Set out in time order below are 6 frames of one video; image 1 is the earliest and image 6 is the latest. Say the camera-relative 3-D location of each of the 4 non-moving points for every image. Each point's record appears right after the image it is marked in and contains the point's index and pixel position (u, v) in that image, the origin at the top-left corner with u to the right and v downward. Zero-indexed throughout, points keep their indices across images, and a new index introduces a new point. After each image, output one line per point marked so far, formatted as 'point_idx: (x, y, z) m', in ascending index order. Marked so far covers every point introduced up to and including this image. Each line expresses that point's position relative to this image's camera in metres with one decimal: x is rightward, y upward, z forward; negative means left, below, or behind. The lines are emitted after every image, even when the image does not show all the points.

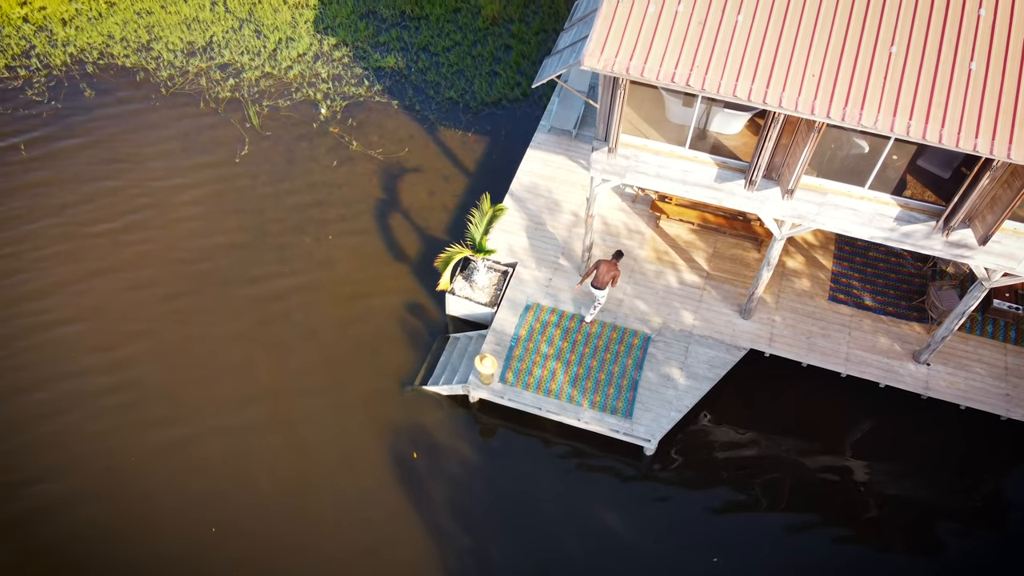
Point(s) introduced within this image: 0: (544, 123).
0: (+0.8, +4.2, +18.4) m
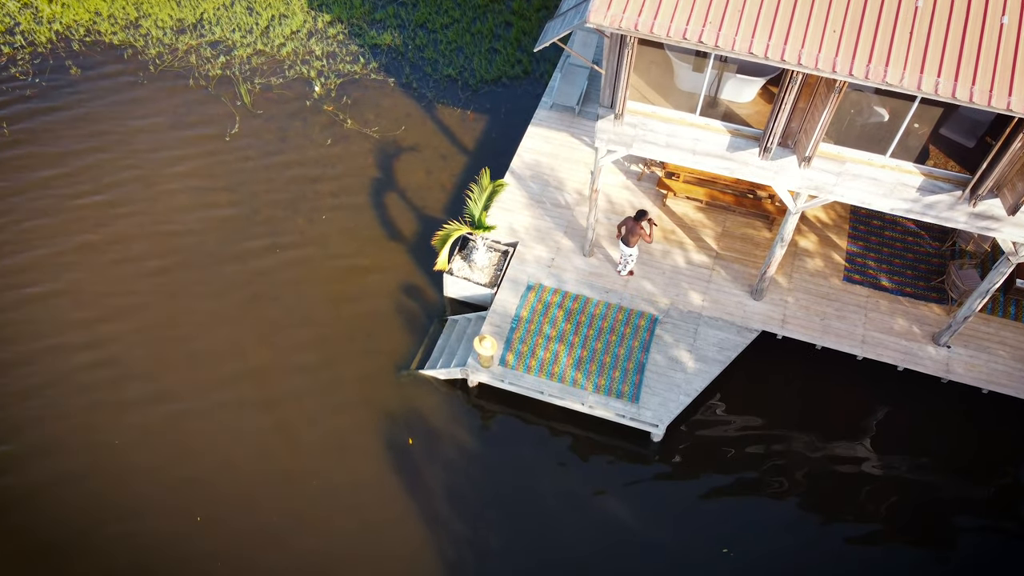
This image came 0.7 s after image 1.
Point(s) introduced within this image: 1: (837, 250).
0: (+0.8, +4.6, +17.7) m
1: (+6.9, +0.8, +15.4) m
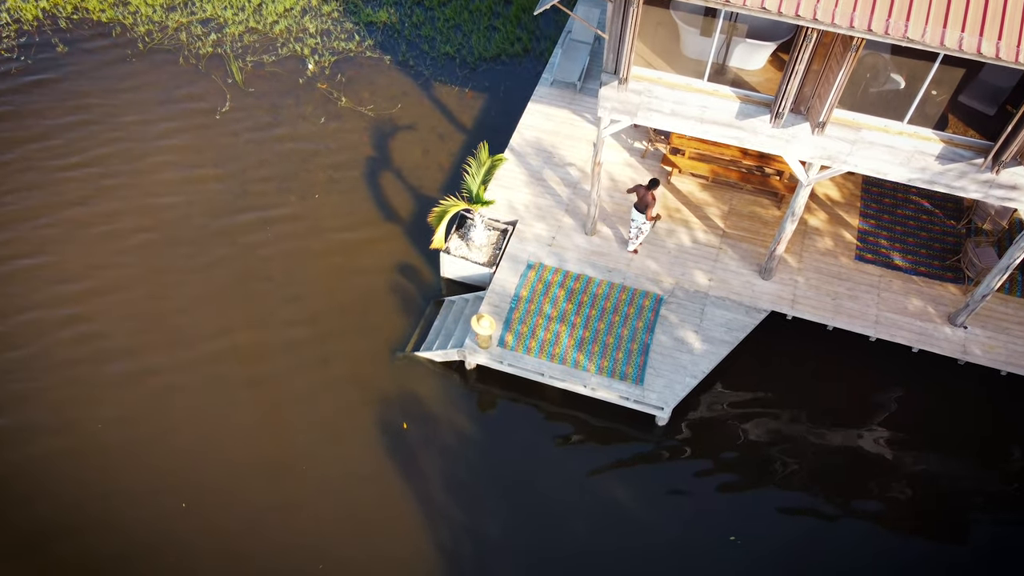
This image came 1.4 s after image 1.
0: (+0.8, +5.0, +17.2) m
1: (+6.9, +1.2, +14.9) m
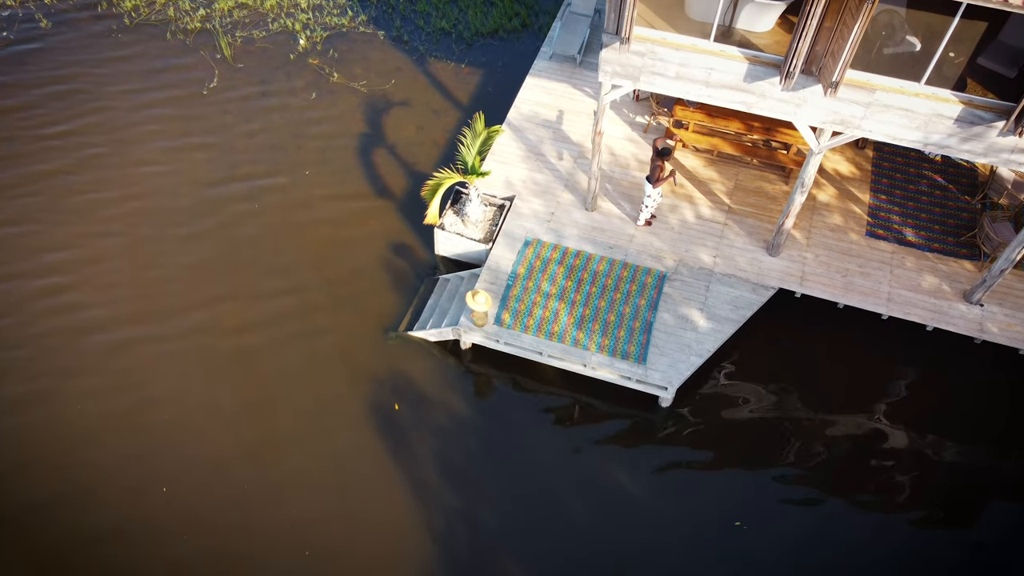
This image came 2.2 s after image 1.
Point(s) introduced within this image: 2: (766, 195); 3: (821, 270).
0: (+0.7, +5.4, +16.6) m
1: (+6.8, +1.7, +14.3) m
2: (+5.1, +1.8, +14.5) m
3: (+5.7, +0.3, +13.4) m
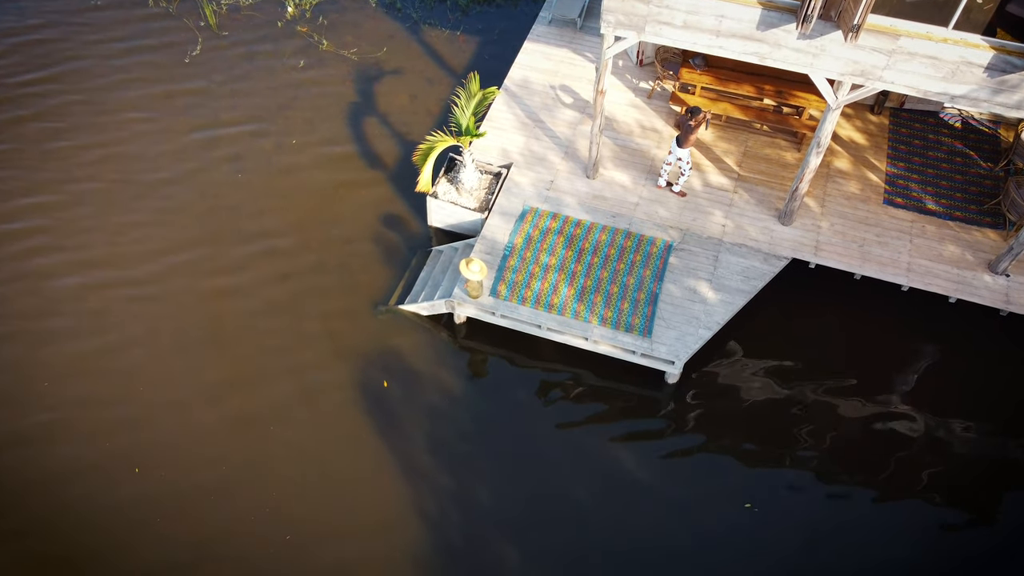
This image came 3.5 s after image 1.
0: (+0.7, +5.9, +15.8) m
1: (+6.8, +2.2, +13.6) m
2: (+5.0, +2.4, +13.7) m
3: (+5.6, +0.8, +12.6) m
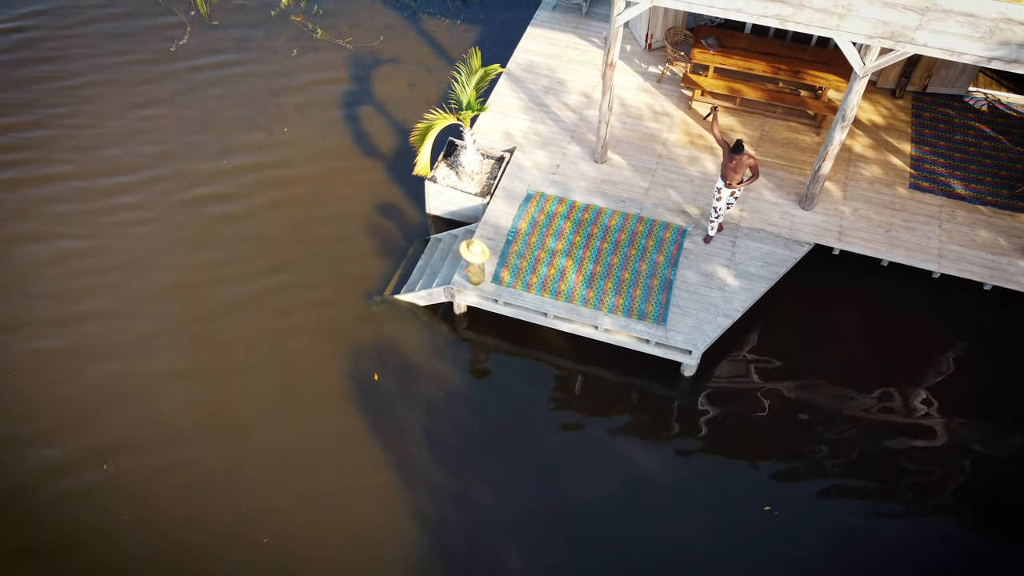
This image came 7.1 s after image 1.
0: (+0.7, +6.0, +15.3) m
1: (+6.8, +2.3, +12.9) m
2: (+5.1, +2.5, +13.0) m
3: (+5.7, +1.0, +11.8) m
